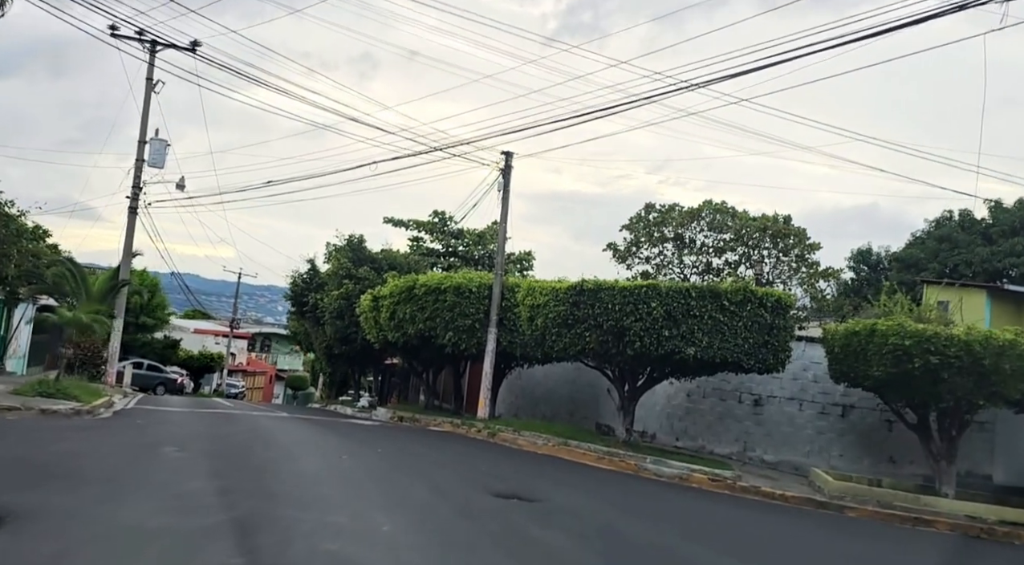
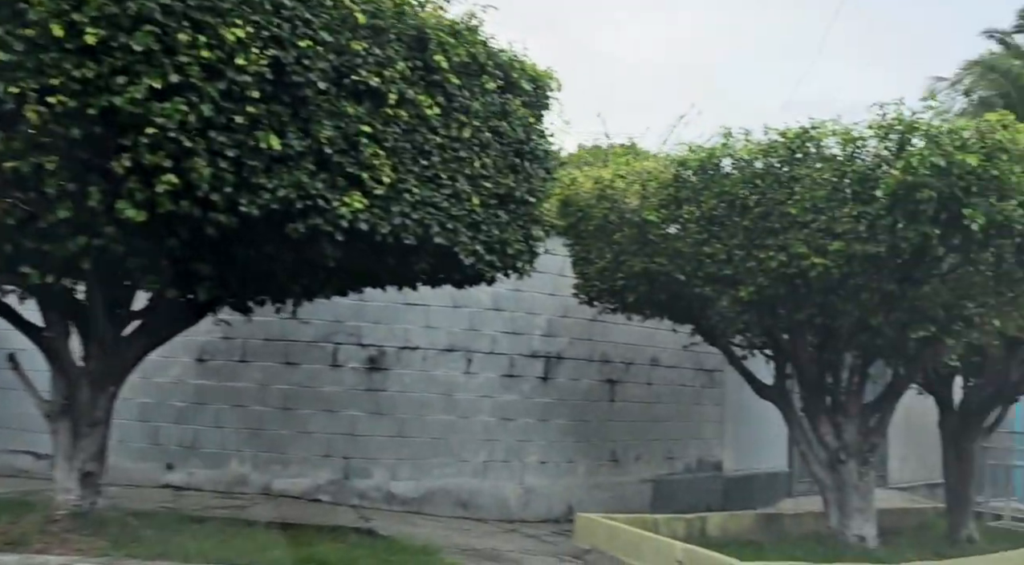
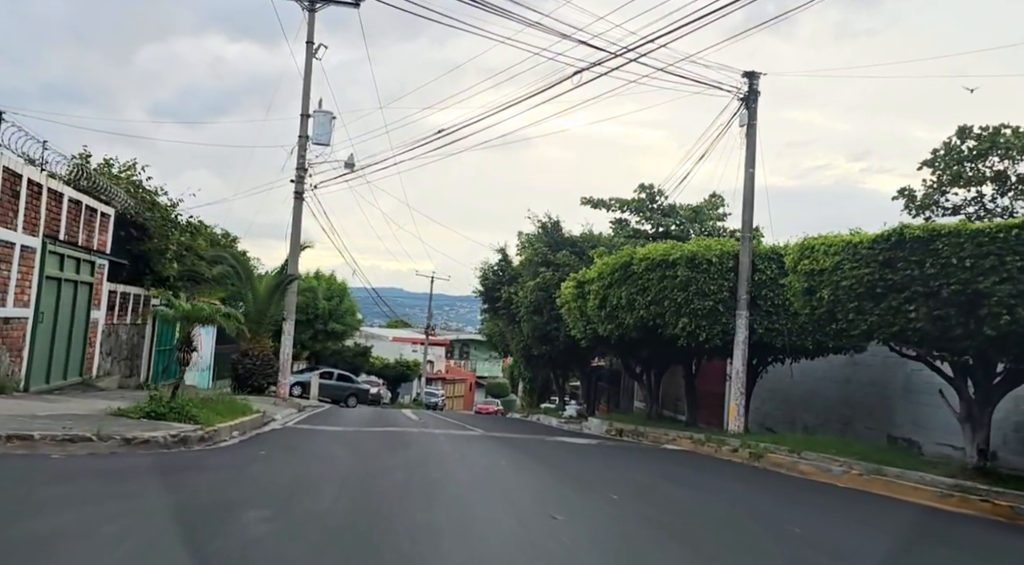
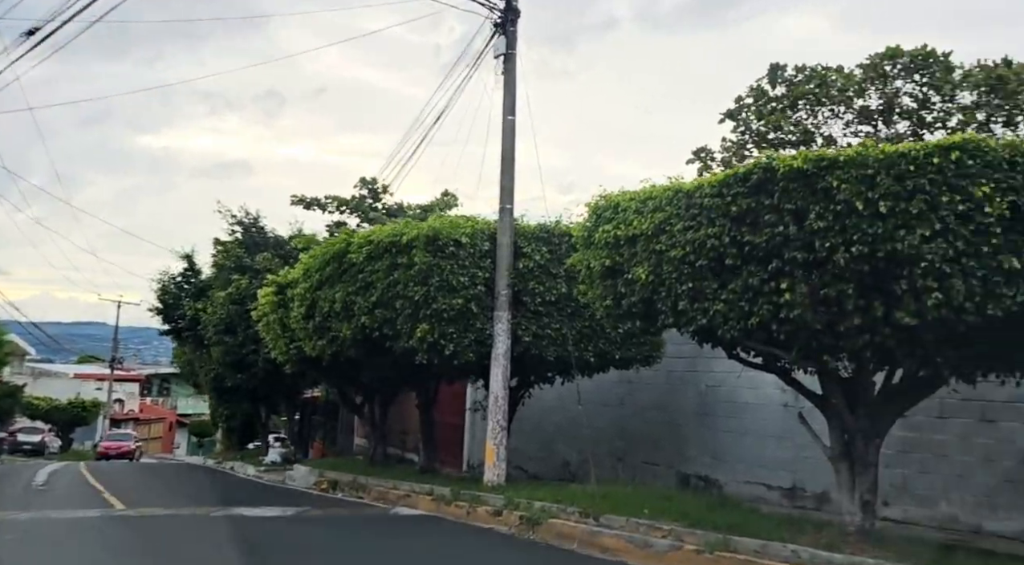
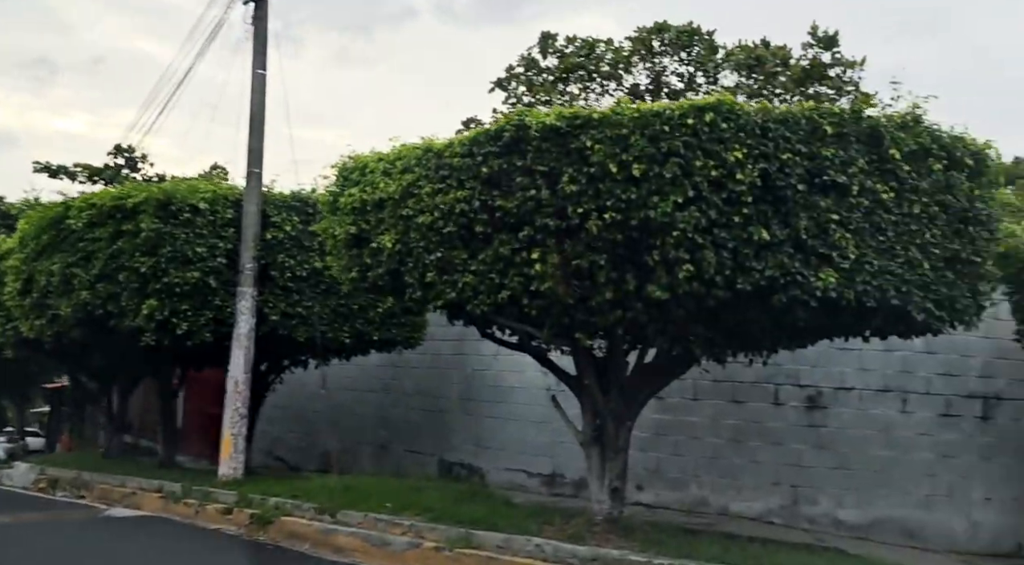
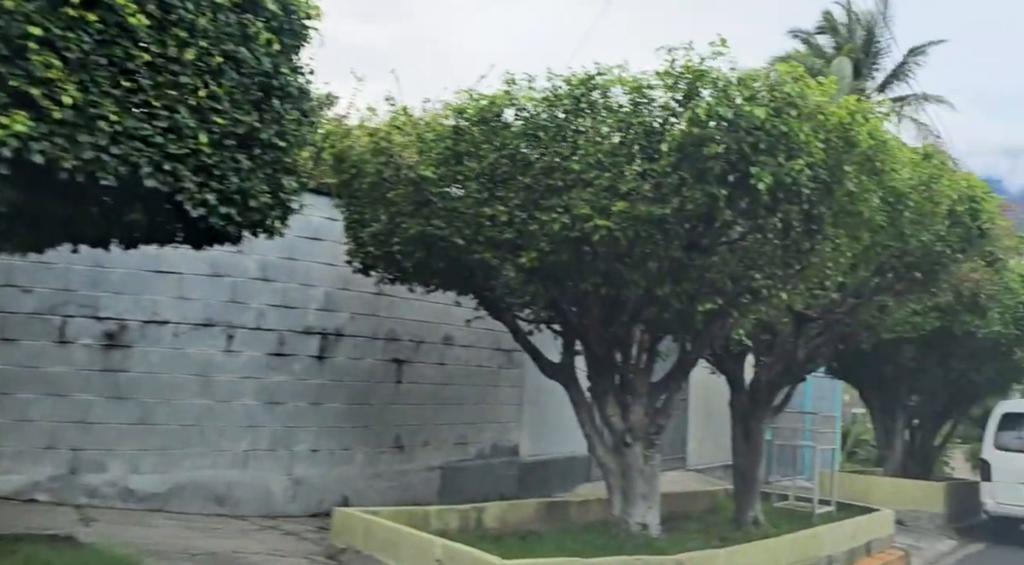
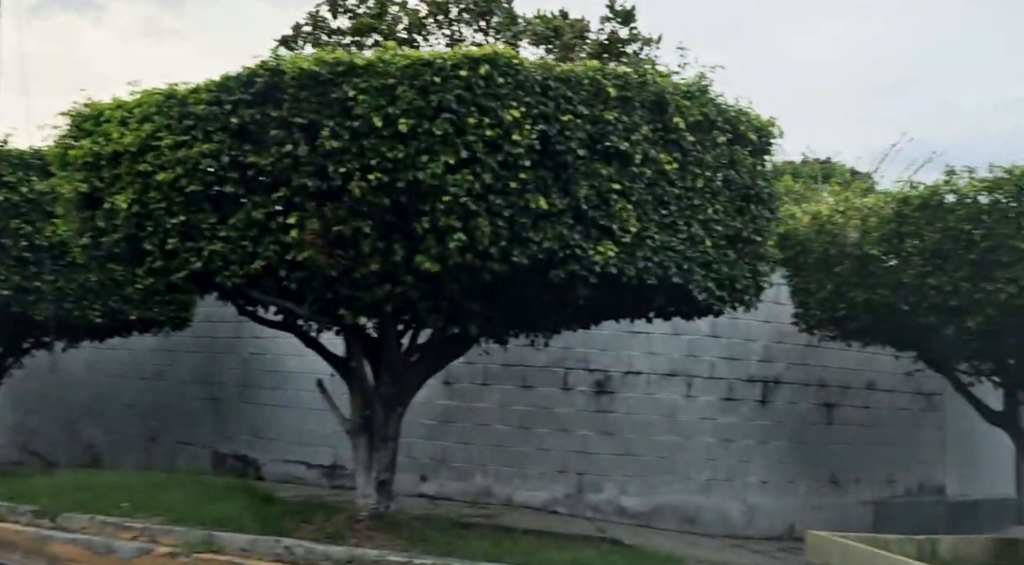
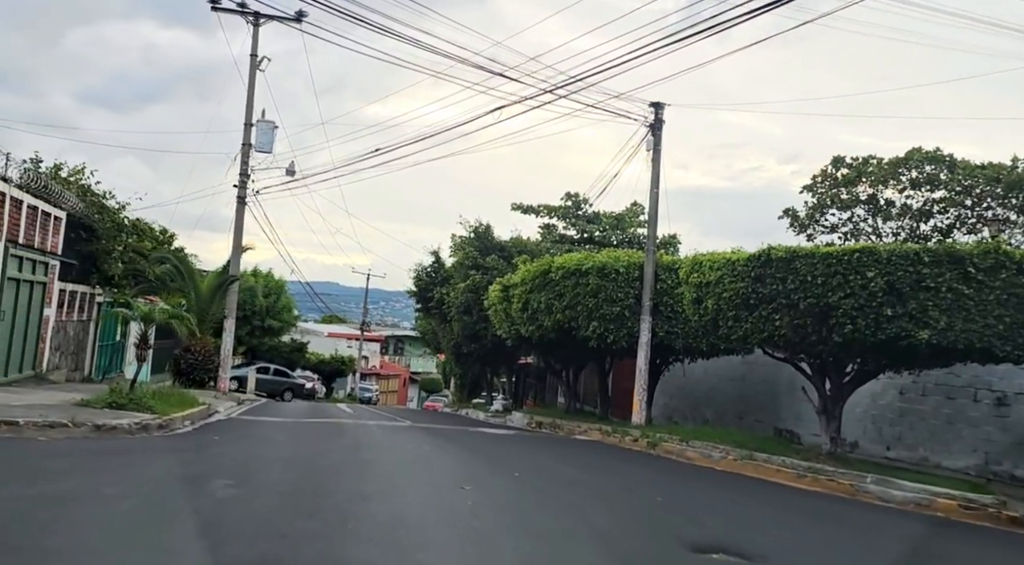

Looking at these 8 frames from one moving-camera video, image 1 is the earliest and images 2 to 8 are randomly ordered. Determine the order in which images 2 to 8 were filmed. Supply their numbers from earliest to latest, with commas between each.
8, 3, 4, 5, 7, 2, 6
